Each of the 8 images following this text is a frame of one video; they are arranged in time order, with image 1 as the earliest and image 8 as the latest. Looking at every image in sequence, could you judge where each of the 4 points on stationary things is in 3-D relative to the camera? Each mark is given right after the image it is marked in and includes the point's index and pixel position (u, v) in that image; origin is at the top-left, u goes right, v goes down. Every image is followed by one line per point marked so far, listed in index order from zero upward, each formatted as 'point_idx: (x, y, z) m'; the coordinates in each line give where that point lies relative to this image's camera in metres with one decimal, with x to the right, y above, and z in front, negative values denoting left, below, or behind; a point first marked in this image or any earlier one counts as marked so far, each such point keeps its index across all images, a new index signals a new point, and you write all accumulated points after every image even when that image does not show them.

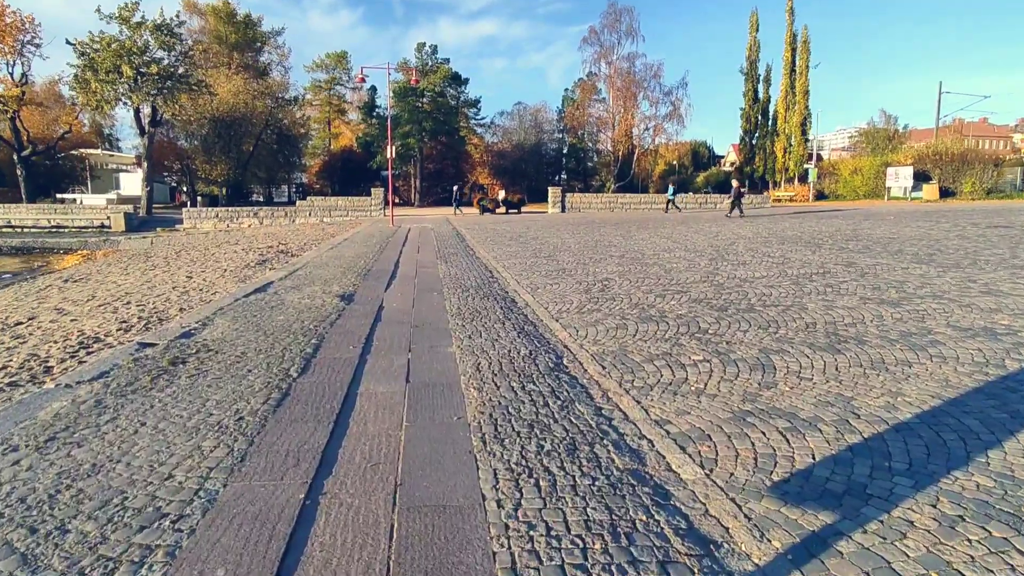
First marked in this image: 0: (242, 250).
0: (-8.1, +1.1, +18.3) m
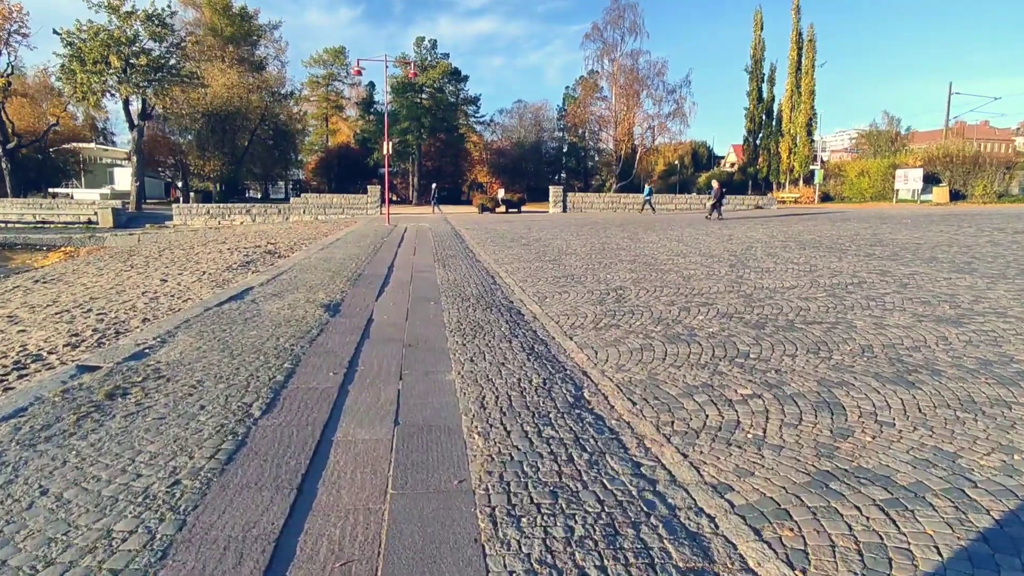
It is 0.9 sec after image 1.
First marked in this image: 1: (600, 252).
0: (-8.0, +1.1, +17.3) m
1: (+2.1, +0.9, +14.7) m
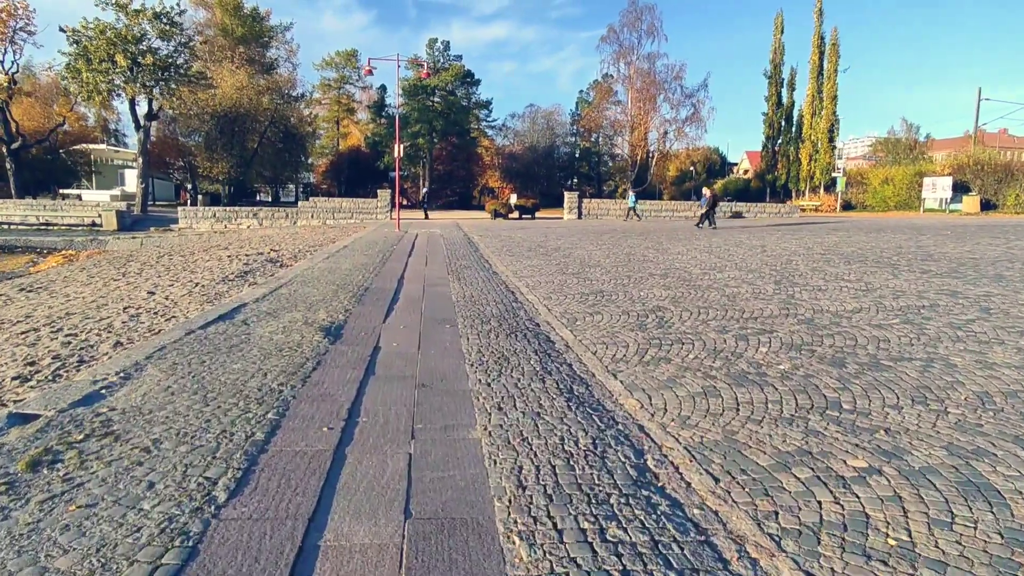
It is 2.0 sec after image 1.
0: (-7.5, +0.9, +16.4) m
1: (+2.5, +0.5, +13.6) m
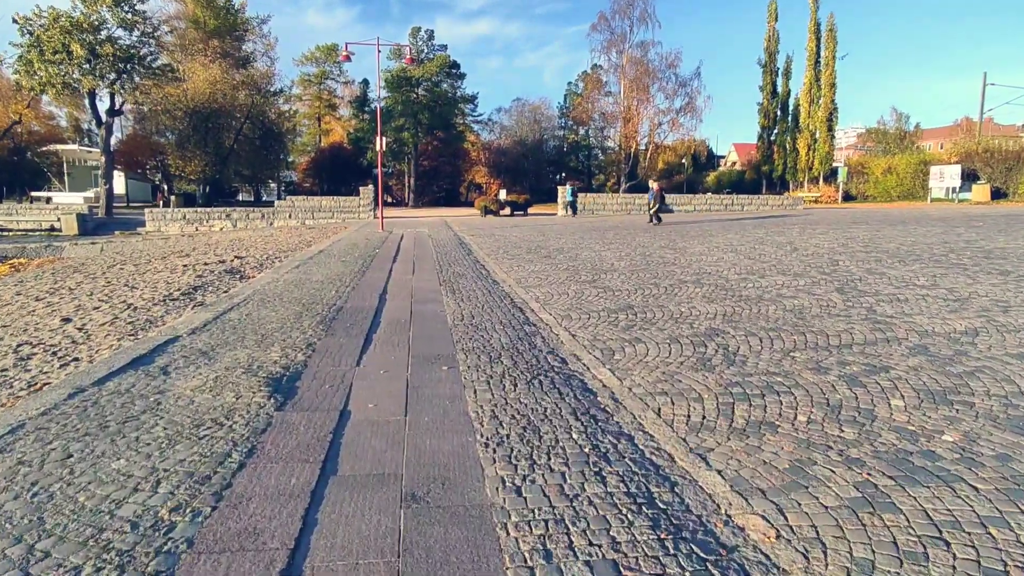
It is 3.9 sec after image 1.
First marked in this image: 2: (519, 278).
0: (-7.6, +0.5, +14.3) m
1: (+2.6, +0.4, +11.7) m
2: (+0.1, +0.2, +11.0) m
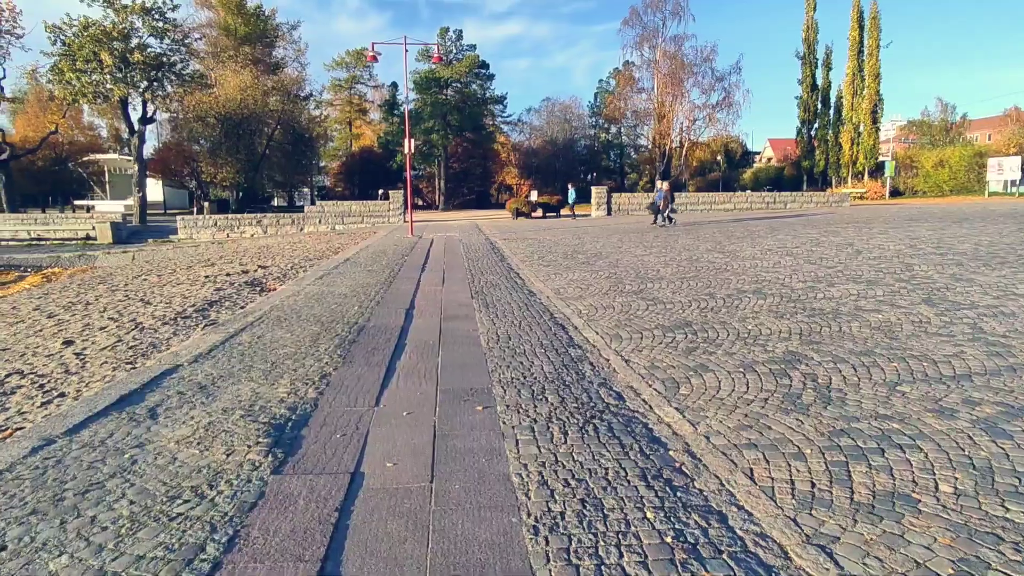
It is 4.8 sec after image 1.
0: (-6.8, +0.3, +13.7) m
1: (+3.2, +0.2, +10.7) m
2: (+0.7, 0.0, +10.1) m
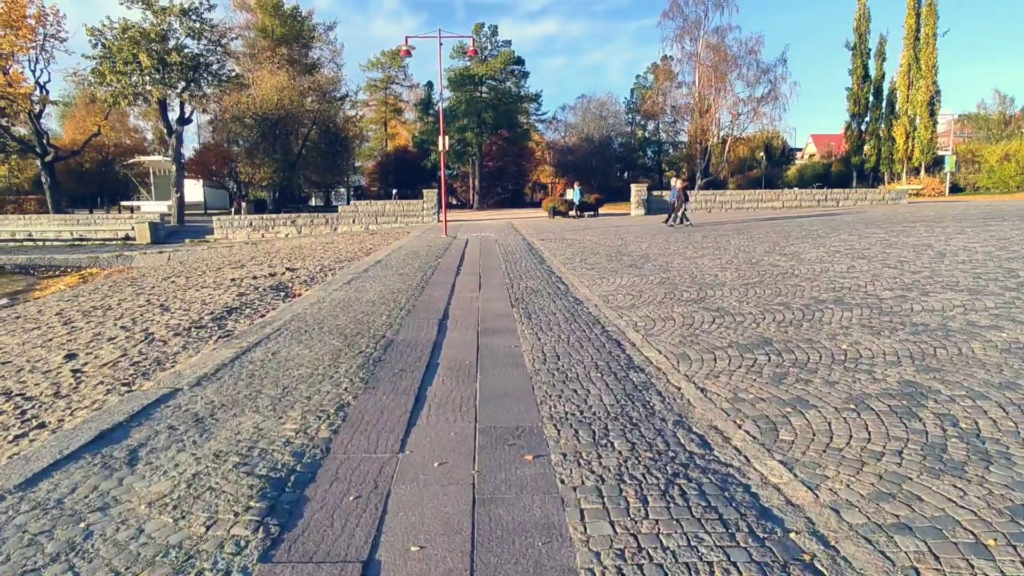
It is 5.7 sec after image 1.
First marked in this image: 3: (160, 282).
0: (-5.9, +0.2, +13.1) m
1: (+3.9, +0.1, +9.5) m
2: (+1.4, -0.1, +9.1) m
3: (-8.7, +0.1, +15.1) m
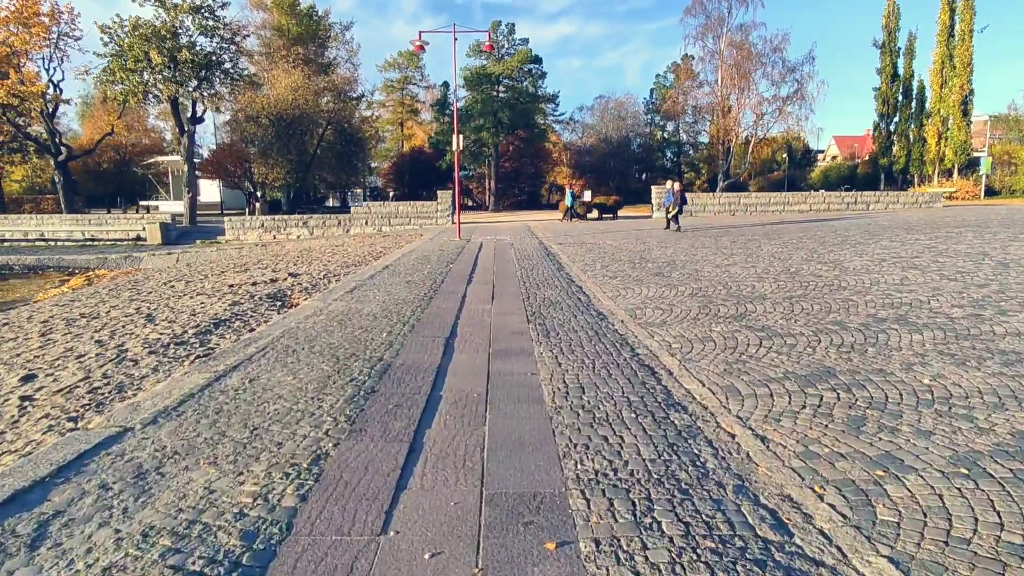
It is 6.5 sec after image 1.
0: (-5.6, +0.1, +12.4) m
1: (+4.1, -0.1, +8.6) m
2: (+1.6, -0.3, +8.2) m
3: (-8.4, 0.0, +14.4) m
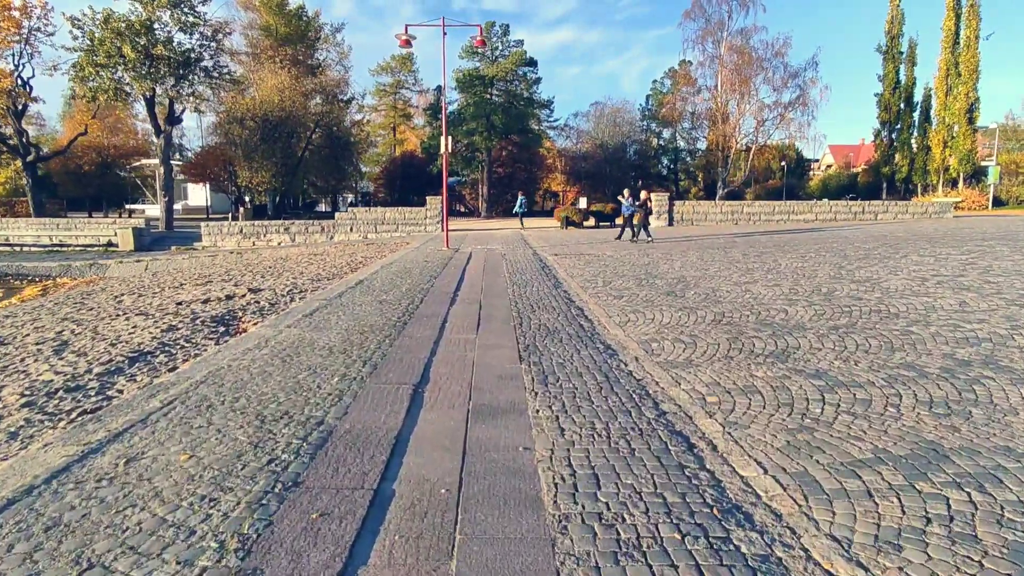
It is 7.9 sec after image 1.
0: (-5.8, -0.2, +10.9) m
1: (+4.0, -0.4, +7.1) m
2: (+1.5, -0.6, +6.7) m
3: (-8.5, -0.3, +12.8) m
